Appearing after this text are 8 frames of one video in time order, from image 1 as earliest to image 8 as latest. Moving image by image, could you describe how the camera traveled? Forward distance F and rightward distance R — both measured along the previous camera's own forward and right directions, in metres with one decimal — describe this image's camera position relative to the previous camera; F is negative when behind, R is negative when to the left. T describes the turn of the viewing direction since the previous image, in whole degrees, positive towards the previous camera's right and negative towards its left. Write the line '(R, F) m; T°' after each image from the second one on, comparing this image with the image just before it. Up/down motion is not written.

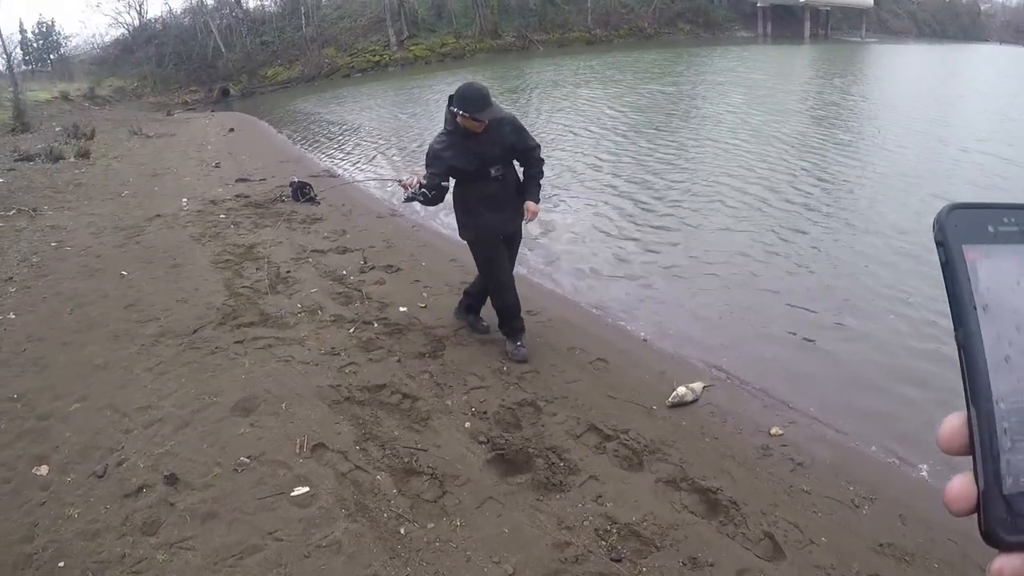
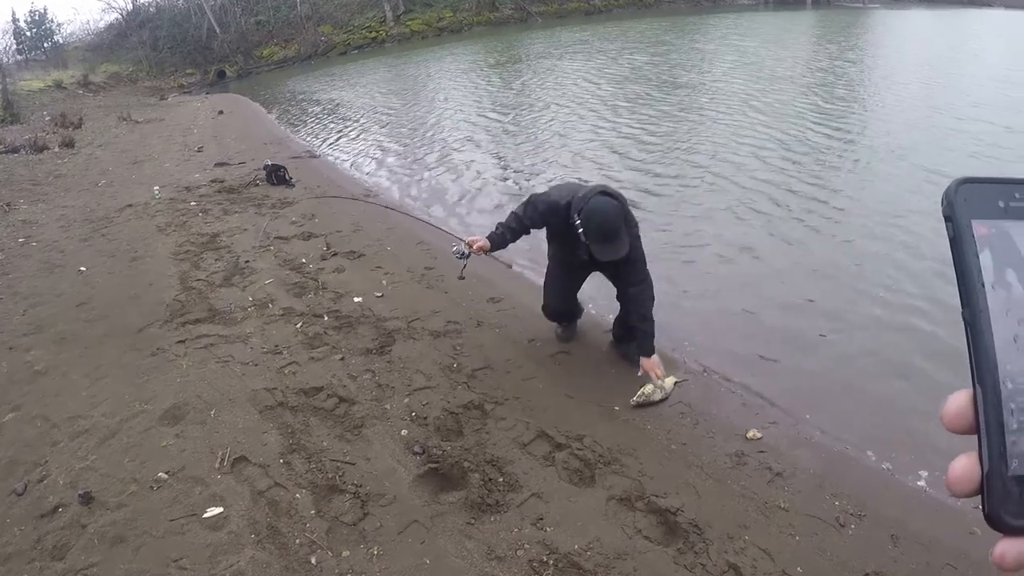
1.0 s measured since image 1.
(+0.6, +0.6) m; -2°
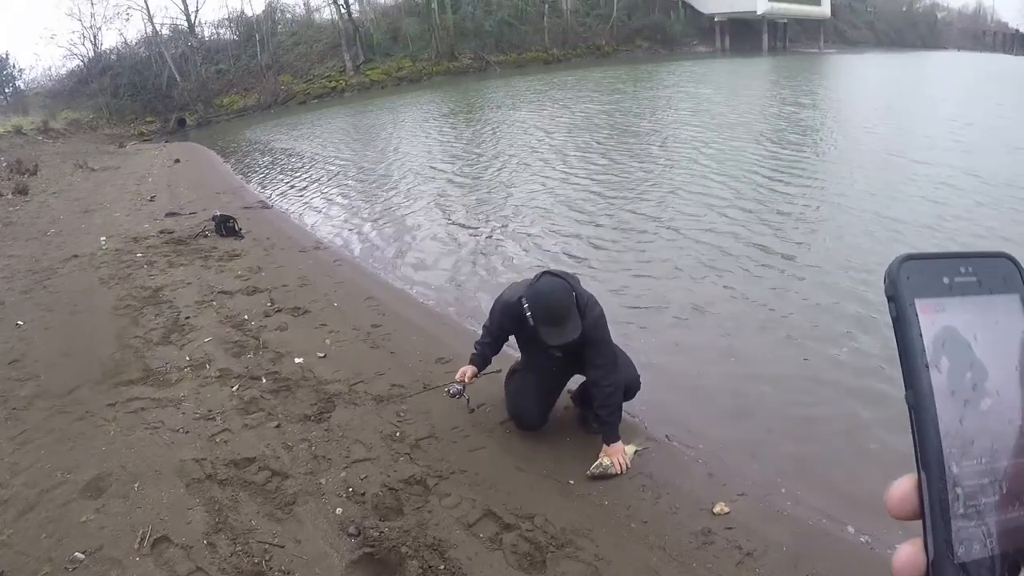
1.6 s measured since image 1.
(+0.1, +0.3) m; +3°
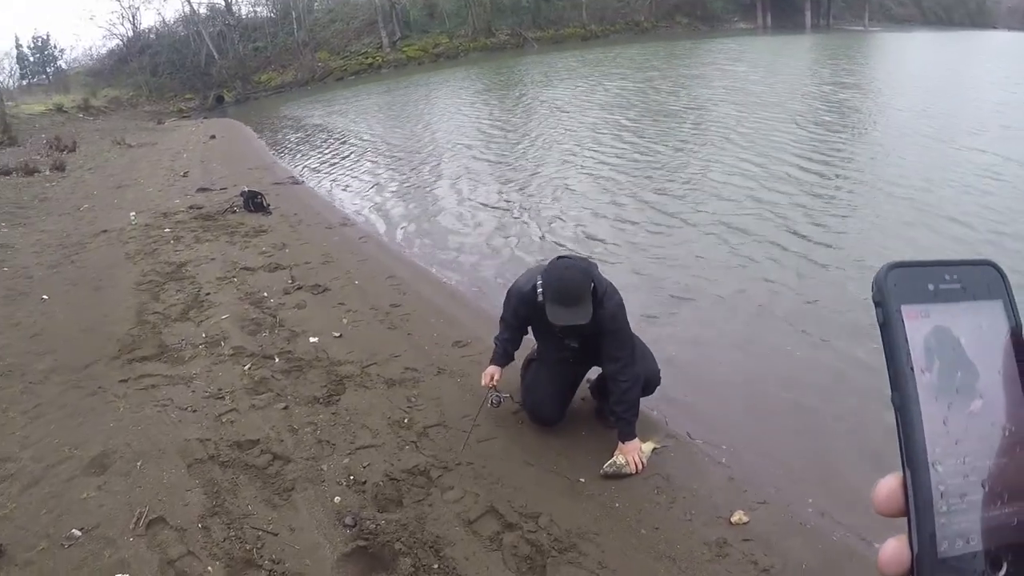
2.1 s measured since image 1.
(+0.2, +0.2) m; -3°
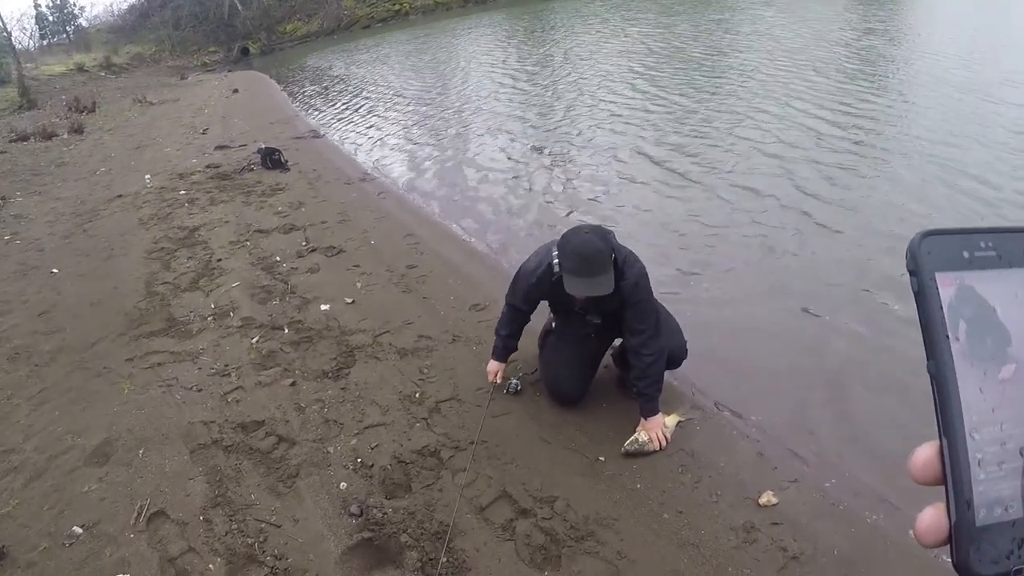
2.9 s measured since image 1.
(+0.2, +0.4) m; -3°
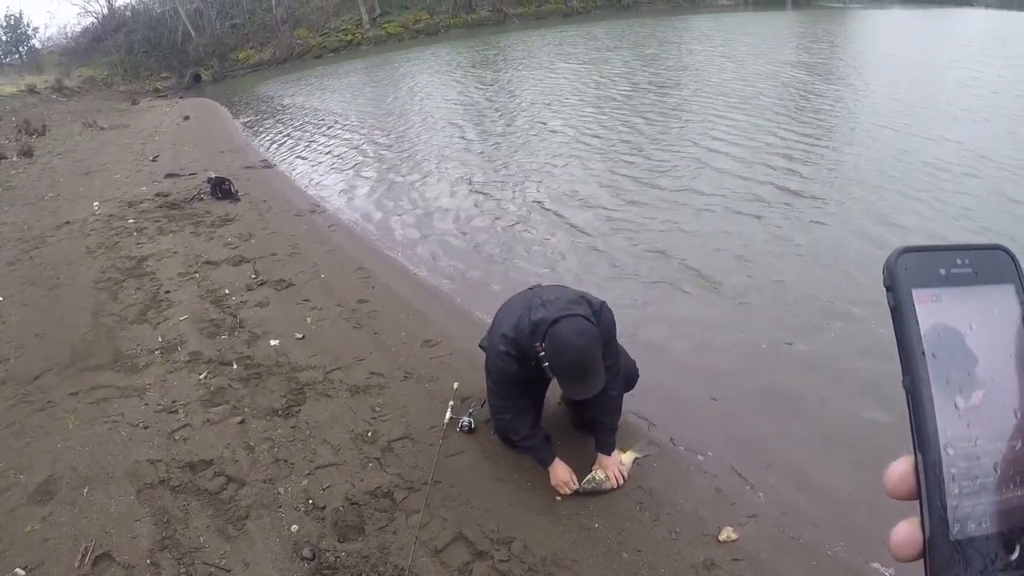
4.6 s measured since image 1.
(0.0, 0.0) m; +4°
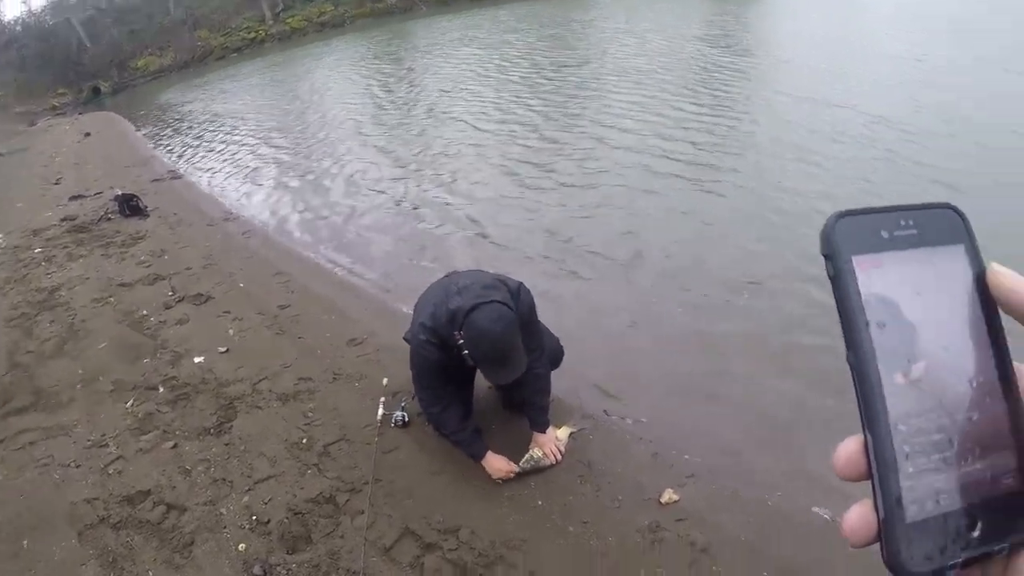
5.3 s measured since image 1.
(+0.2, 0.0) m; +4°
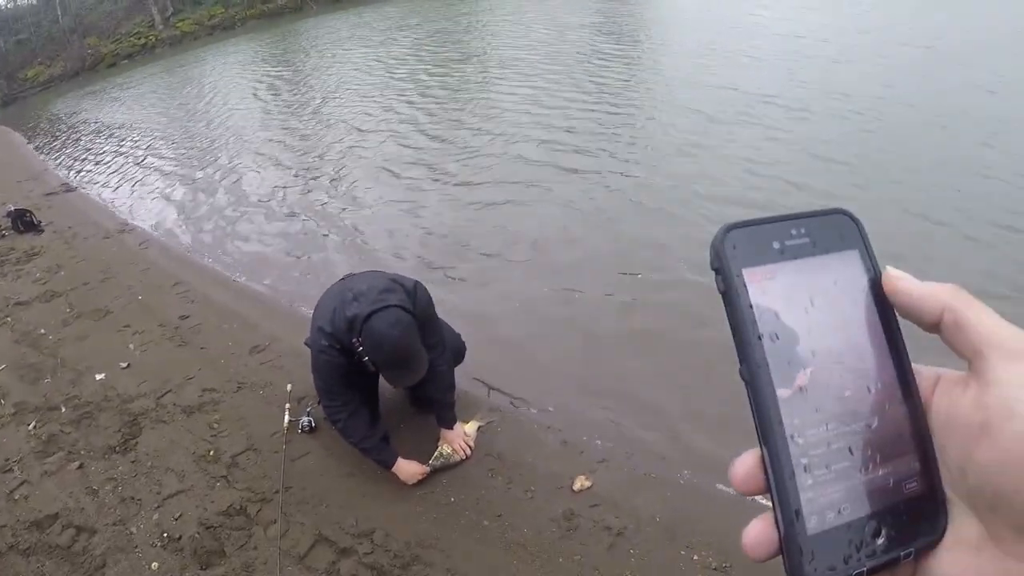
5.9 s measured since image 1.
(+0.3, 0.0) m; +3°
